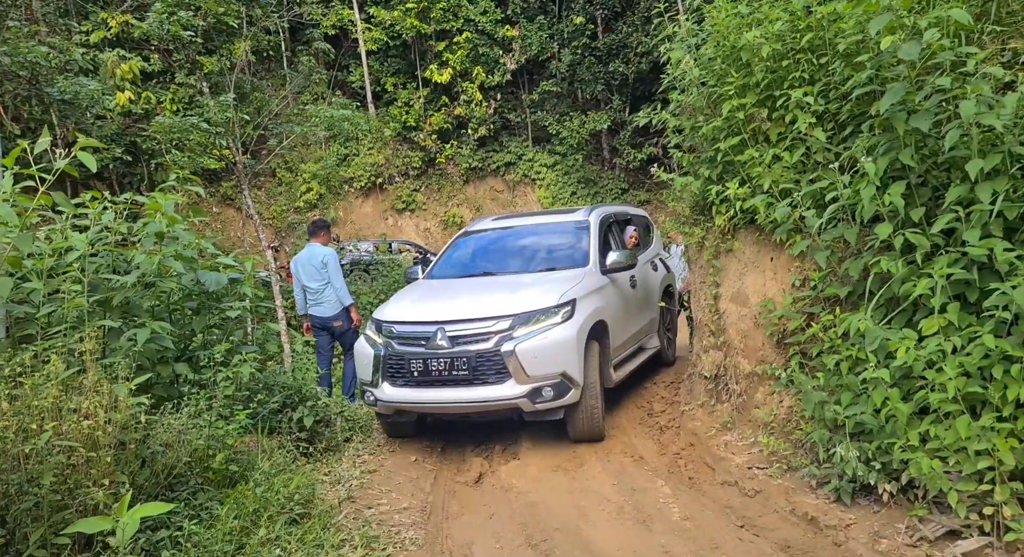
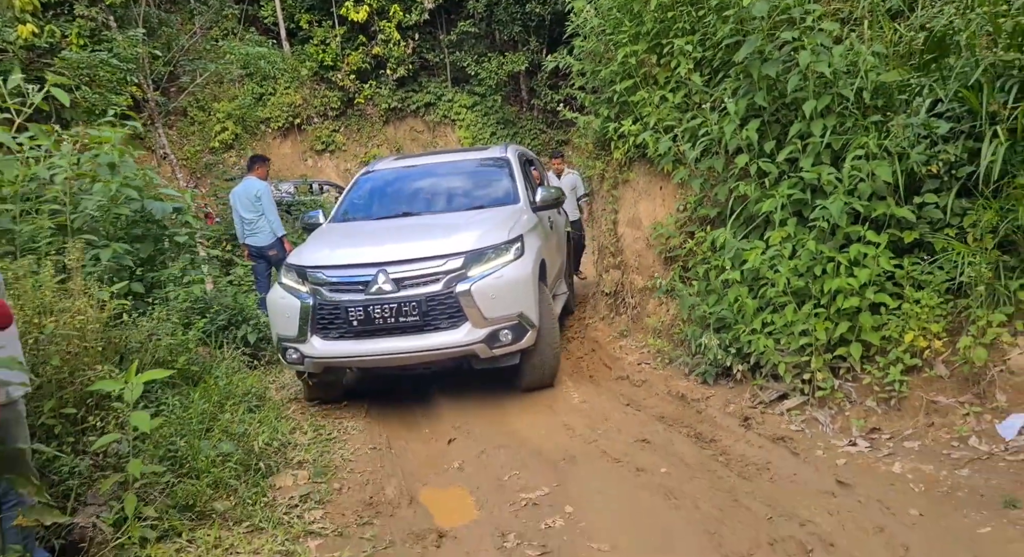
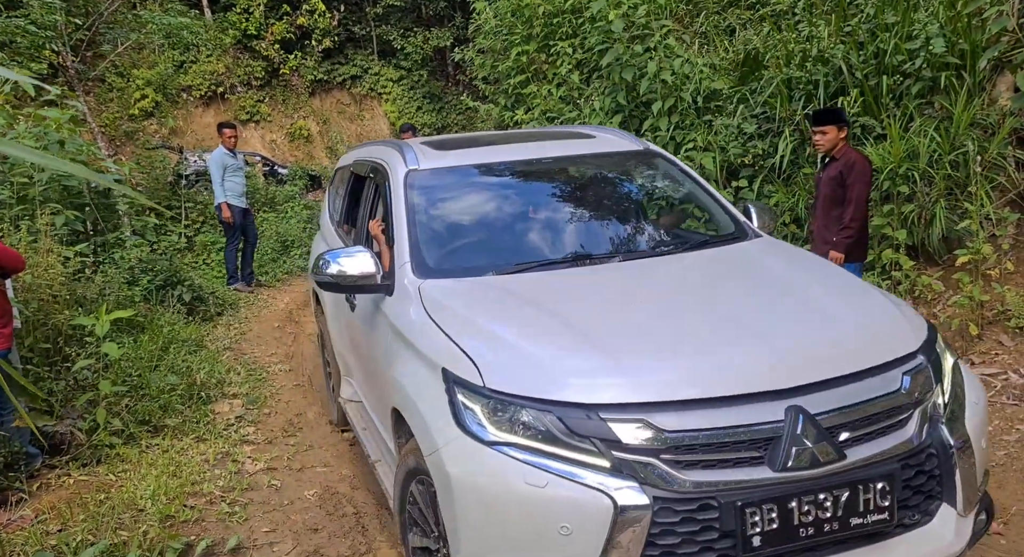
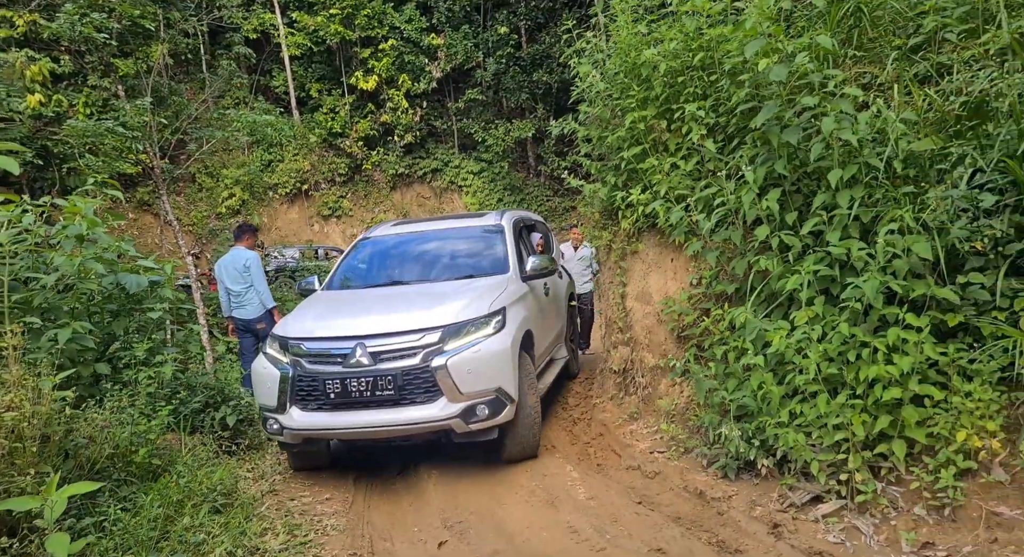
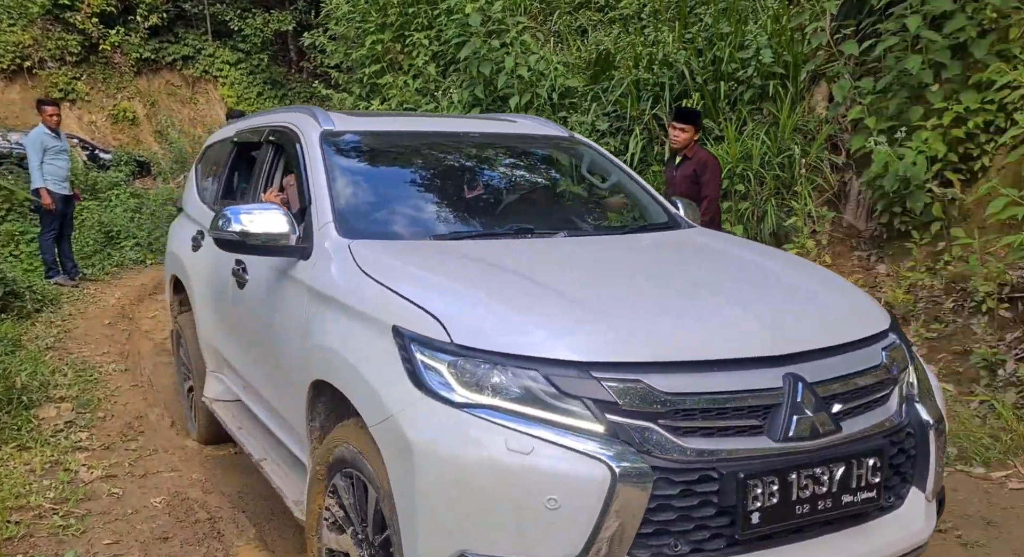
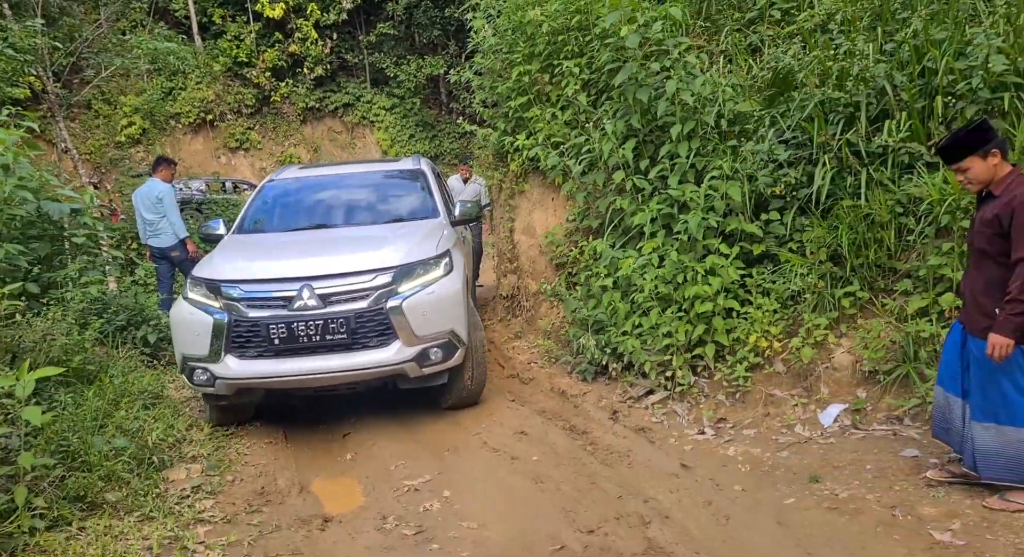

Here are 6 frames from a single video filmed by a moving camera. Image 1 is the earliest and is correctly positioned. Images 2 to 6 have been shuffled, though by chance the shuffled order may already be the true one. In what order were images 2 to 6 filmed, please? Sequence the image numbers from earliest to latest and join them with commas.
4, 2, 6, 3, 5
